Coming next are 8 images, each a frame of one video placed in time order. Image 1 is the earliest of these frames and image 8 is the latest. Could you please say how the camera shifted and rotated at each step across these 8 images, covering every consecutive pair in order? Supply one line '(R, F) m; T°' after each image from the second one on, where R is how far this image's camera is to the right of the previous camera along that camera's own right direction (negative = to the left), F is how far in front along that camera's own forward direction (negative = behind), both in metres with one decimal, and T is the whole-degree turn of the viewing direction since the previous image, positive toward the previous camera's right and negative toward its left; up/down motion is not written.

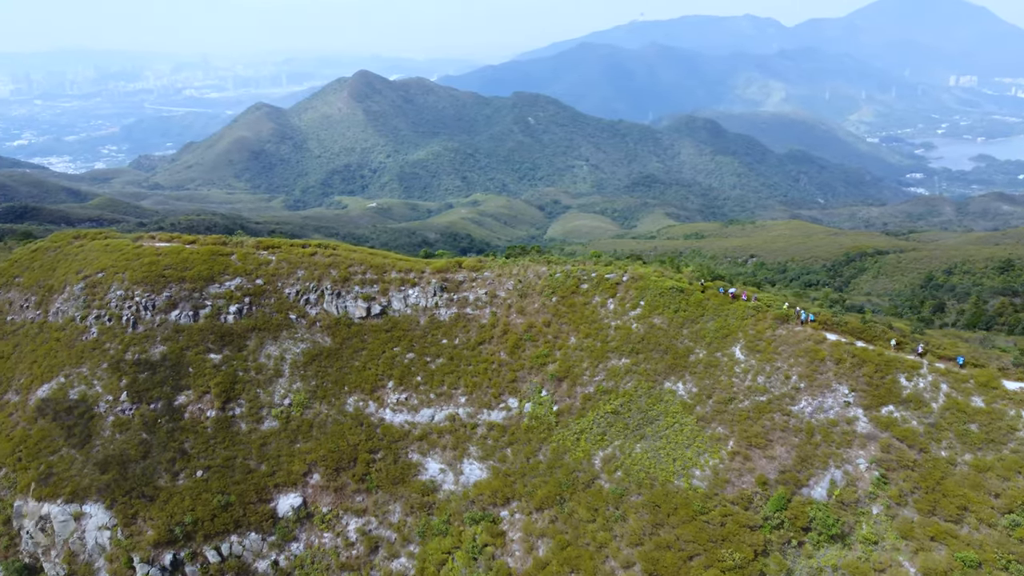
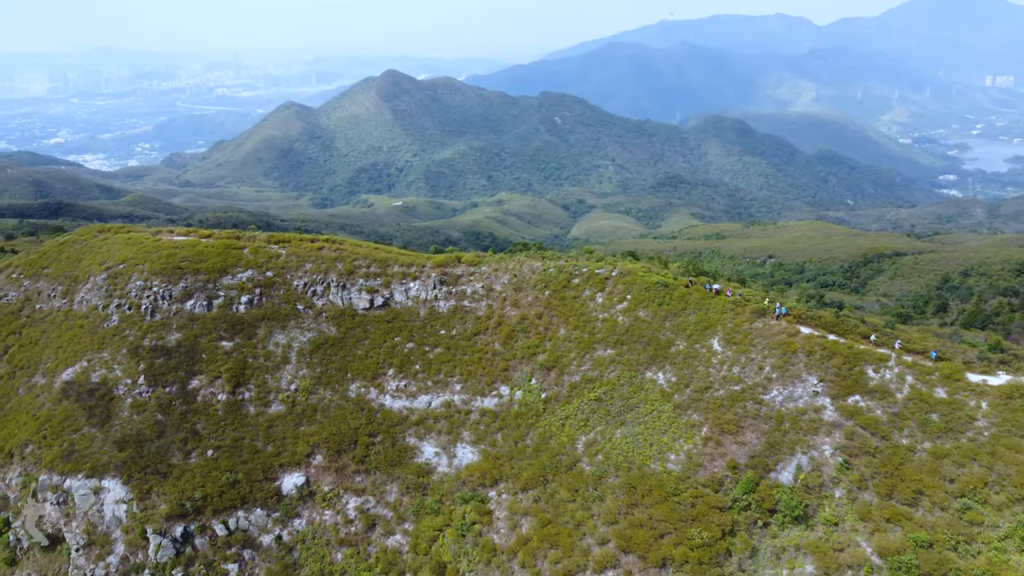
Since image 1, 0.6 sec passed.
(+1.5, -1.7) m; -2°
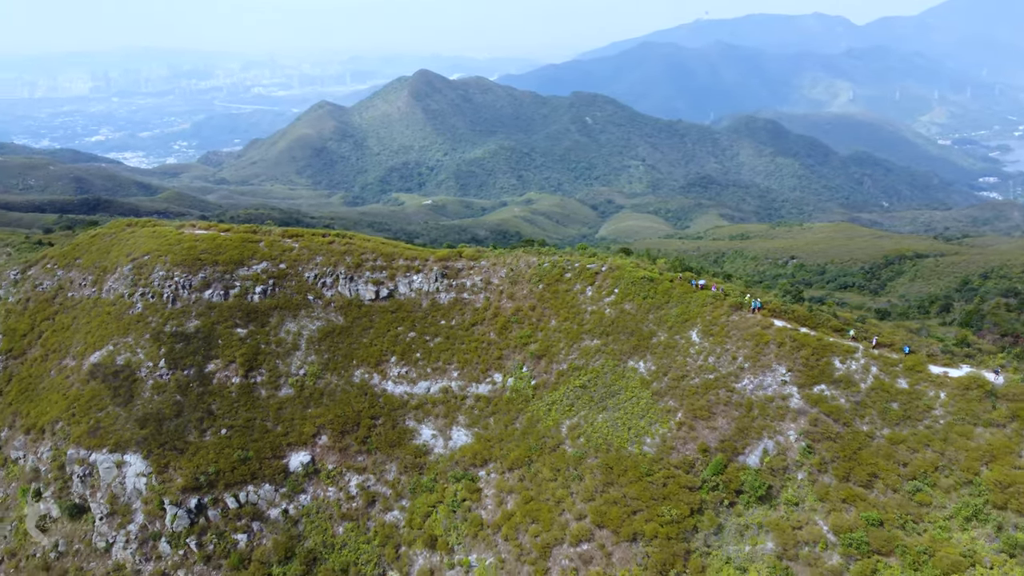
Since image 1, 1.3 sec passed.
(+1.7, -2.1) m; -2°
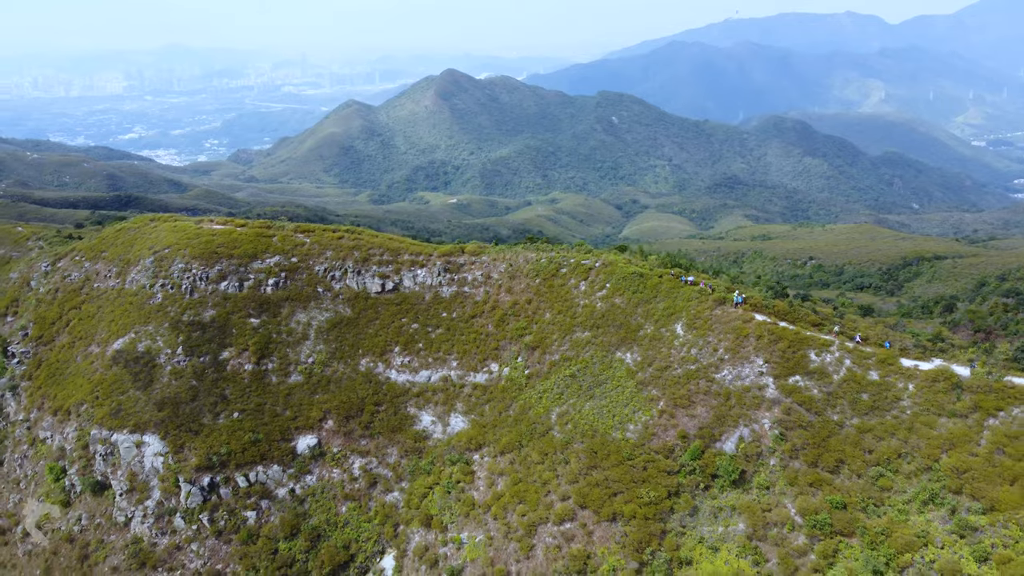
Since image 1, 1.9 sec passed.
(+1.4, -1.8) m; -2°
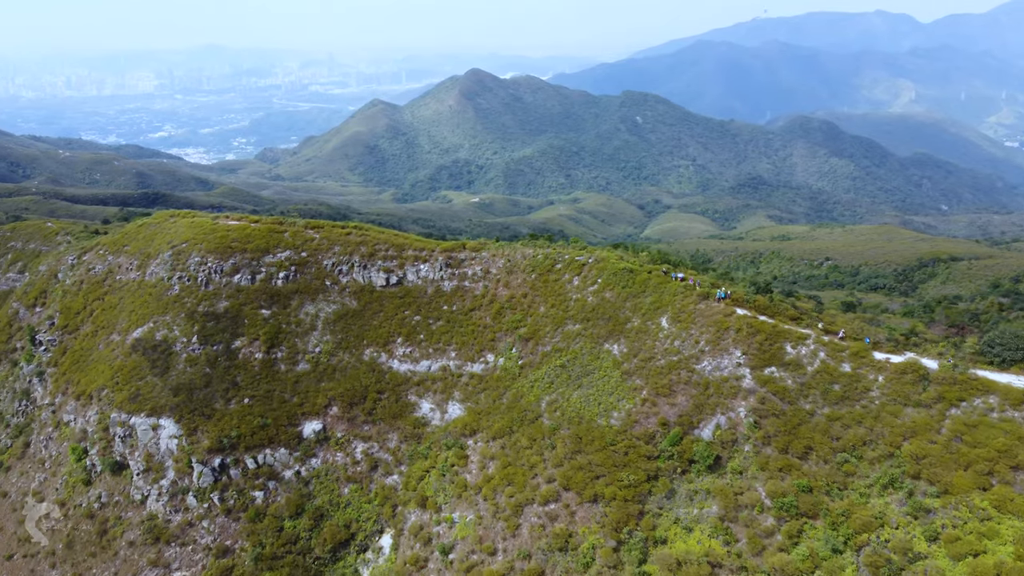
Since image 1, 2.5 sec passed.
(+1.4, -1.8) m; -2°
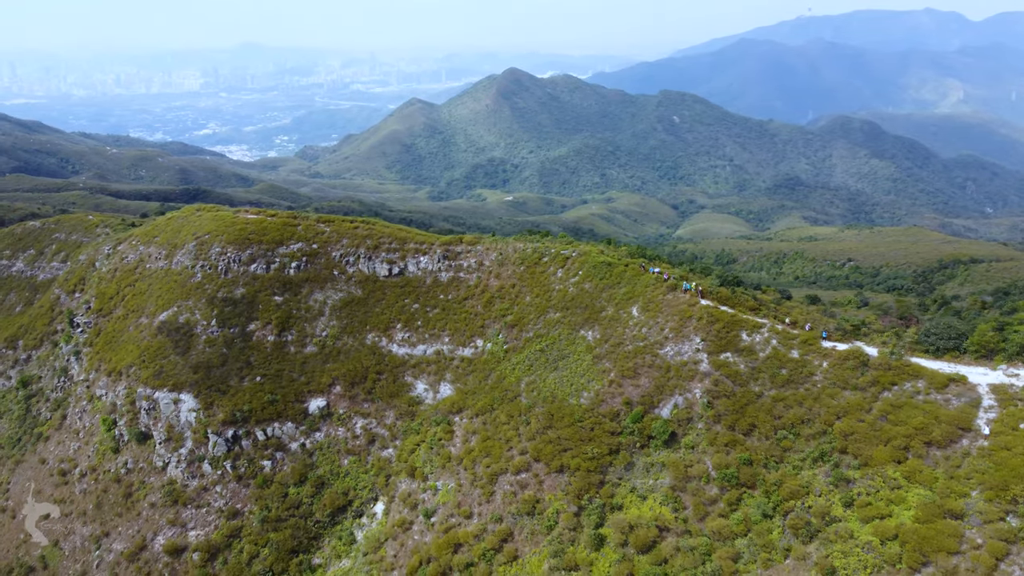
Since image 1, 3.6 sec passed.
(+2.7, -3.3) m; -3°
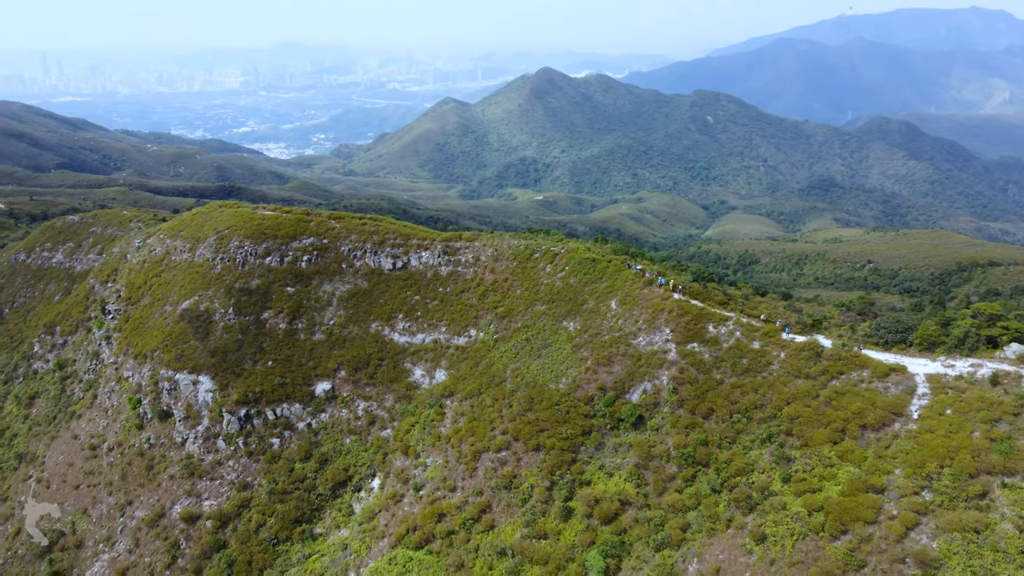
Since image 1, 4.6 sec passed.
(+2.5, -3.1) m; -2°
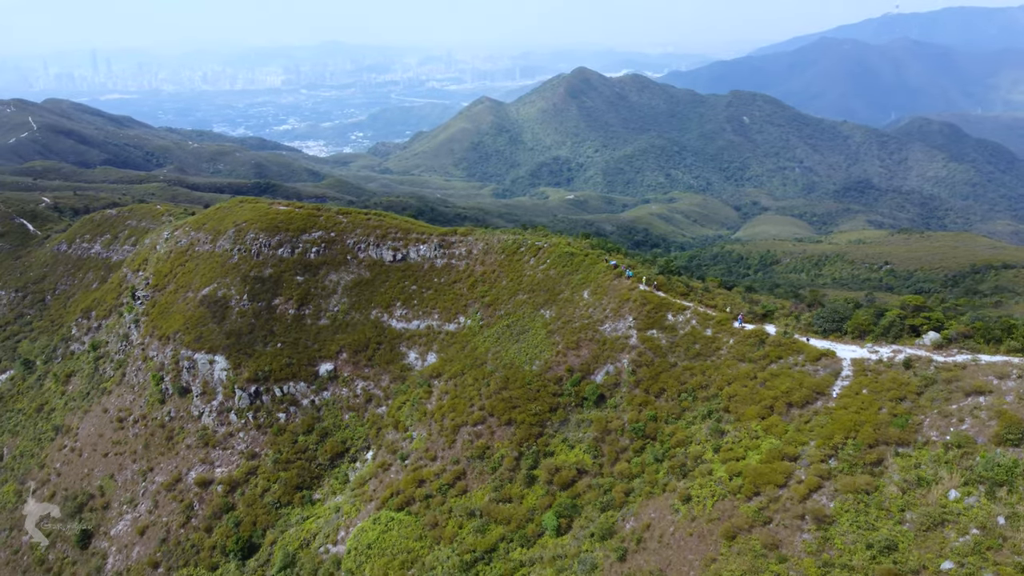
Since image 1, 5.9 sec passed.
(+3.2, -4.0) m; -3°
